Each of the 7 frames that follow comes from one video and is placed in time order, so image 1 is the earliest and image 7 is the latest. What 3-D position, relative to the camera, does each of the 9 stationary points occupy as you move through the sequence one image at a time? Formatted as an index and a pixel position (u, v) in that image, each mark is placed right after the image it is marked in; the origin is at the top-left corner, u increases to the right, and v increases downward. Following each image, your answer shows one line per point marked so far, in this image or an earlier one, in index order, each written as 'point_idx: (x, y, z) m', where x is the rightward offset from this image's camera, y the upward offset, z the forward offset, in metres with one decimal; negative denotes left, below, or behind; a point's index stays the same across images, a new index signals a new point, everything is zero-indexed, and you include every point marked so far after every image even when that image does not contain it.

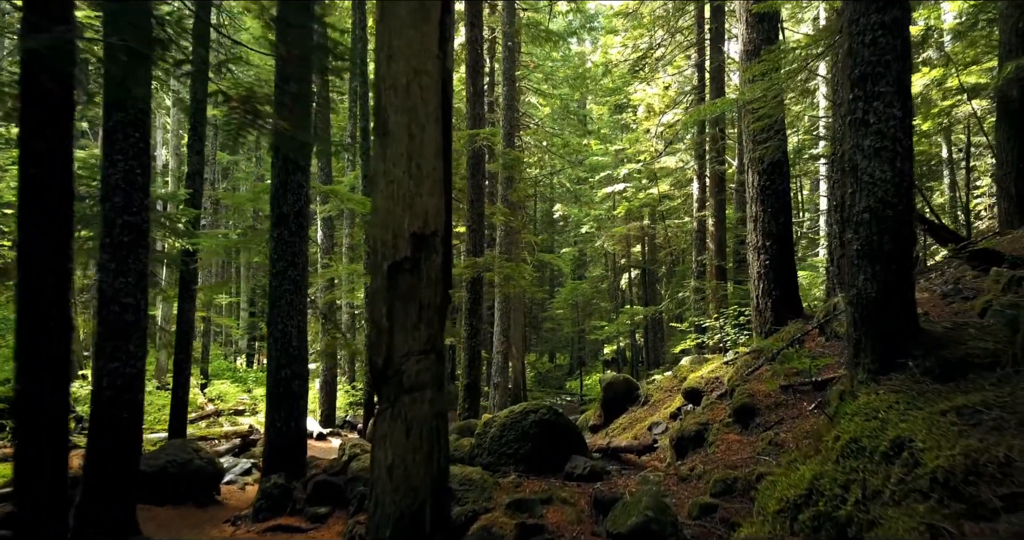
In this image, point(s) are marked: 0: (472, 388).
0: (-0.8, -2.3, +11.0) m
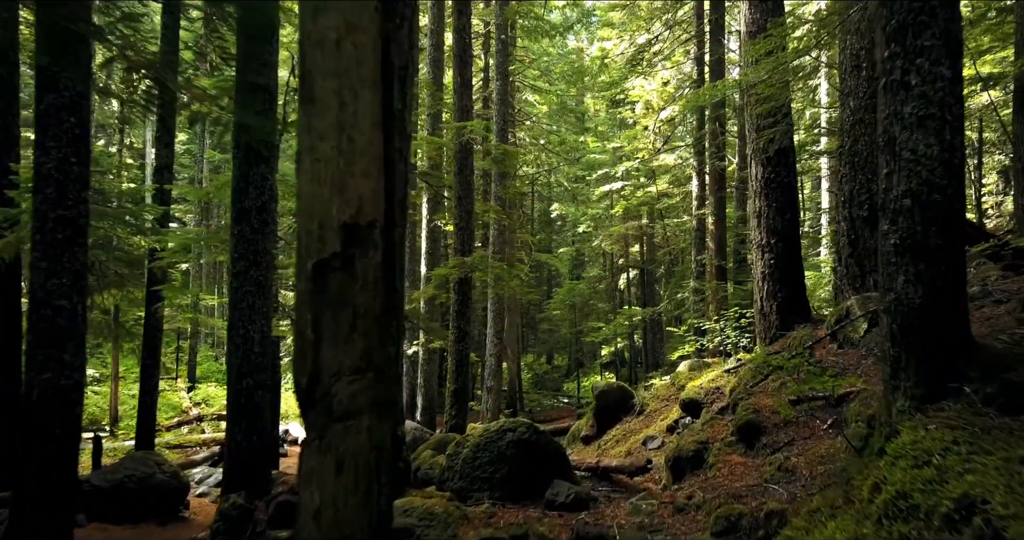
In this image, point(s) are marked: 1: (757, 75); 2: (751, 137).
0: (-1.0, -2.3, +10.4) m
1: (+2.5, +2.0, +5.8) m
2: (+2.8, +1.6, +6.6) m
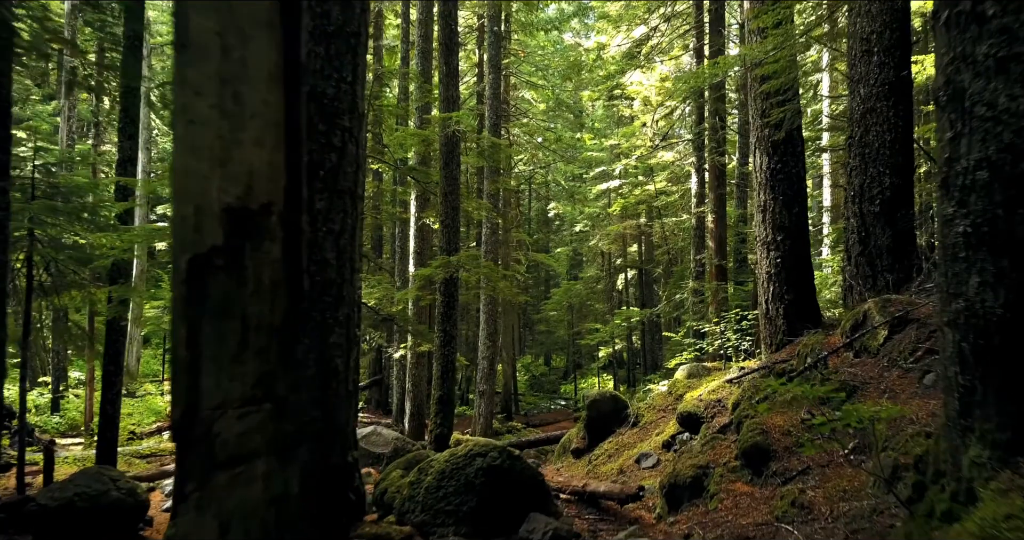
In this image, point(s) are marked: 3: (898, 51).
0: (-1.2, -2.3, +9.9) m
1: (+2.3, +2.0, +5.2) m
2: (+2.6, +1.6, +6.0) m
3: (+5.0, +2.8, +7.3) m
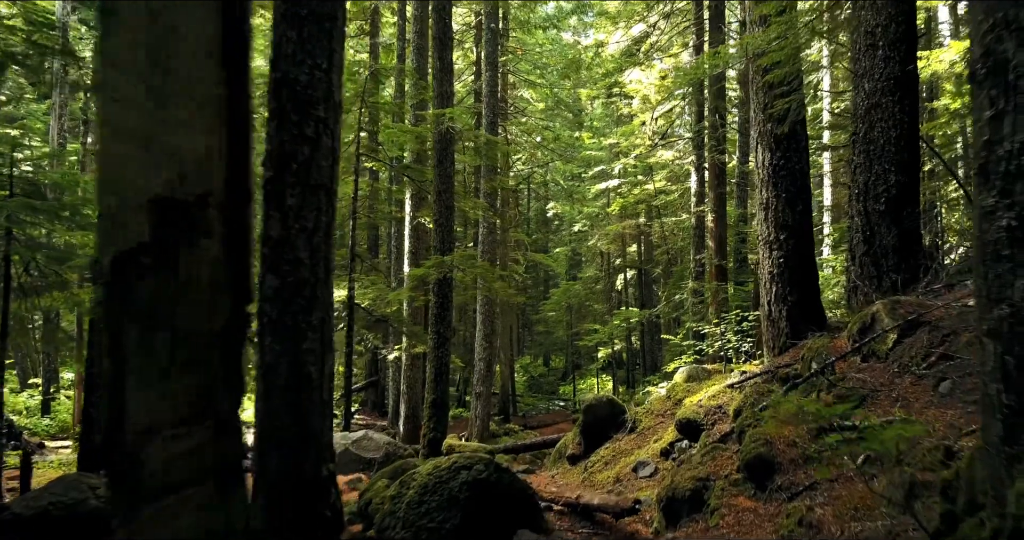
0: (-1.2, -2.3, +9.6) m
1: (+2.2, +2.0, +5.0) m
2: (+2.5, +1.6, +5.8) m
3: (+4.9, +2.8, +7.1) m
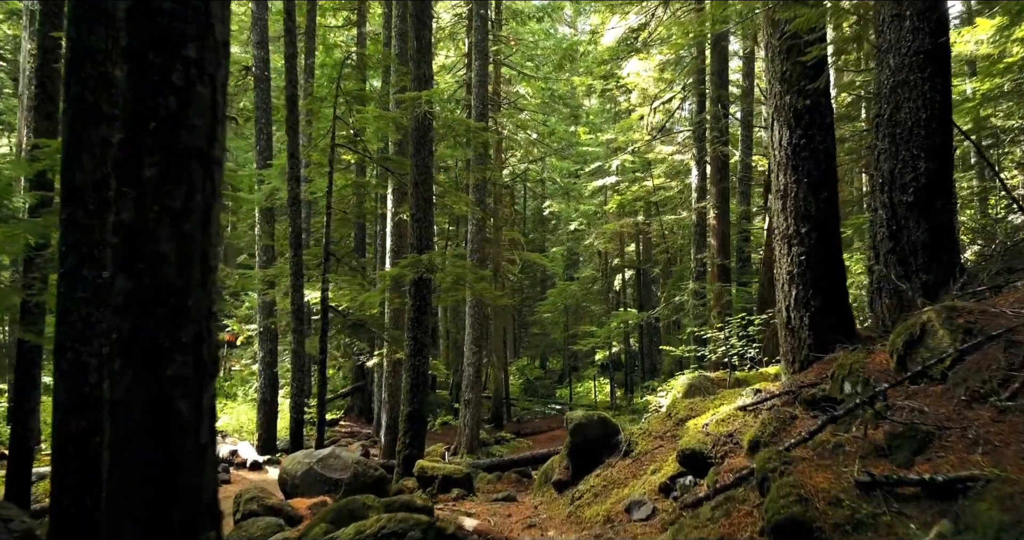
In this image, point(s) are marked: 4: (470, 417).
0: (-1.5, -2.3, +8.8) m
1: (+2.0, +2.0, +4.2) m
2: (+2.3, +1.6, +4.9) m
3: (+4.7, +2.9, +6.3) m
4: (-1.1, -3.9, +15.1) m
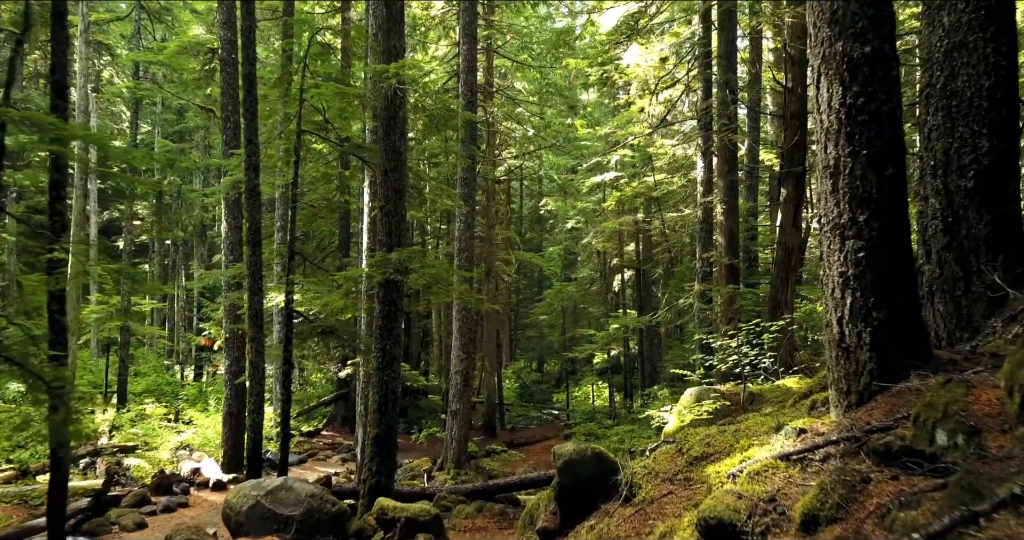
0: (-1.7, -2.3, +7.6) m
1: (+1.8, +2.0, +3.0) m
2: (+2.1, +1.6, +3.8) m
3: (+4.5, +2.8, +5.1) m
4: (-1.4, -3.9, +14.0) m
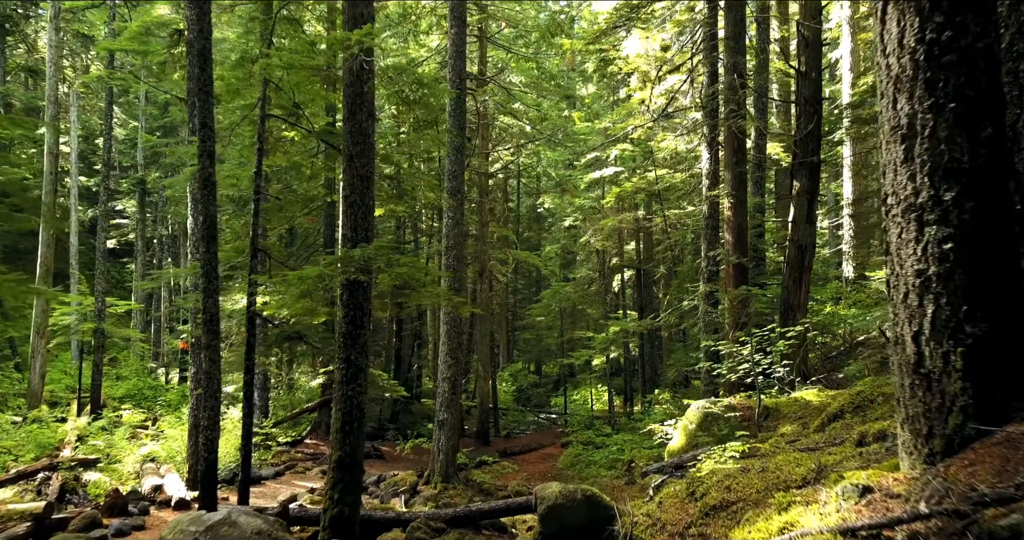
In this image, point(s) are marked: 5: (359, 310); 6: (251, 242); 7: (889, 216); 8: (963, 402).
0: (-1.9, -2.3, +6.7) m
1: (+1.6, +2.0, +2.1) m
2: (+1.8, +1.6, +2.8) m
3: (+4.3, +2.9, +4.2) m
4: (-1.6, -3.9, +13.0) m
5: (-1.8, -0.5, +6.8) m
6: (-4.2, +0.4, +9.0) m
7: (+1.9, +0.3, +2.9) m
8: (+2.1, -0.6, +2.7) m
